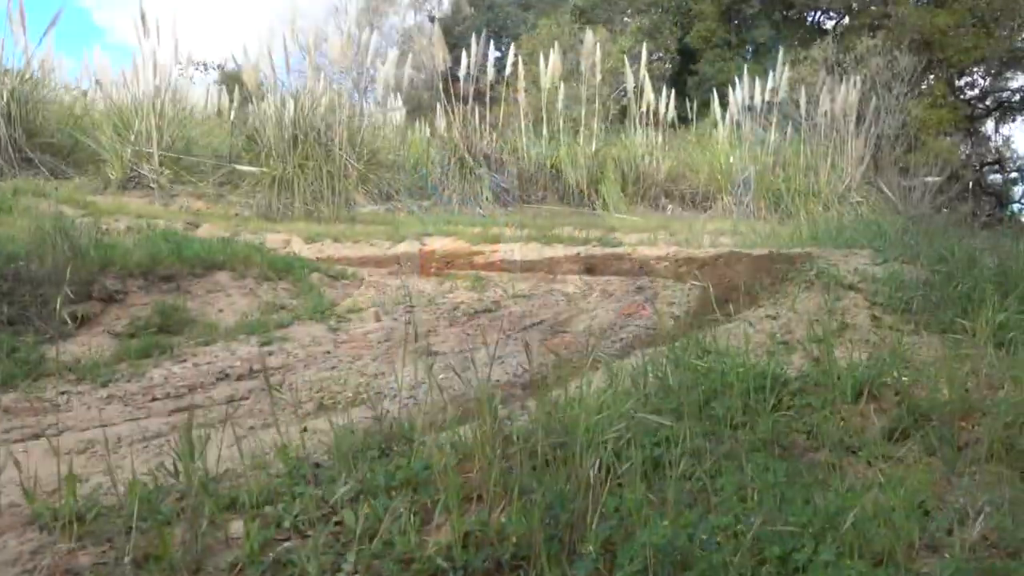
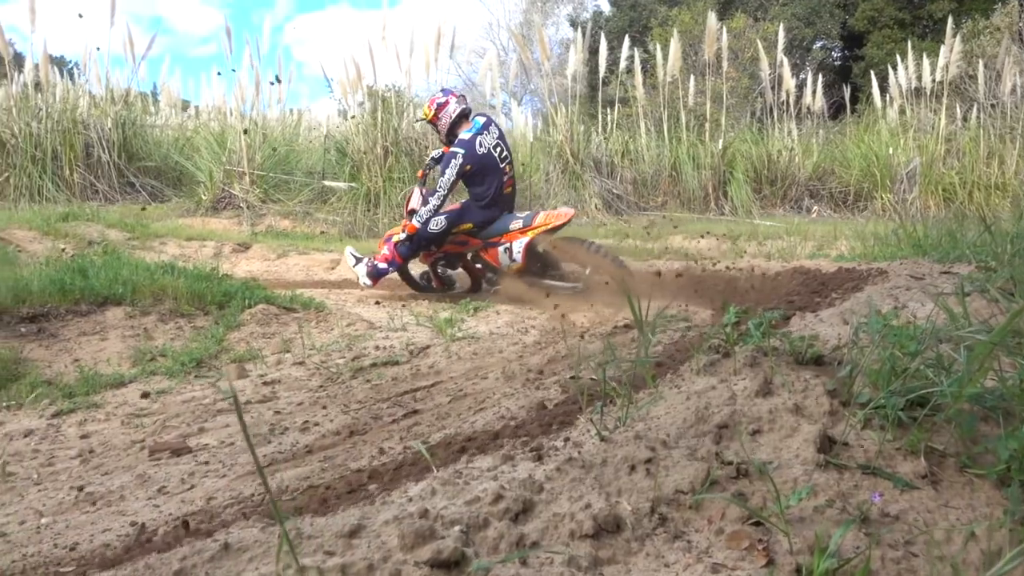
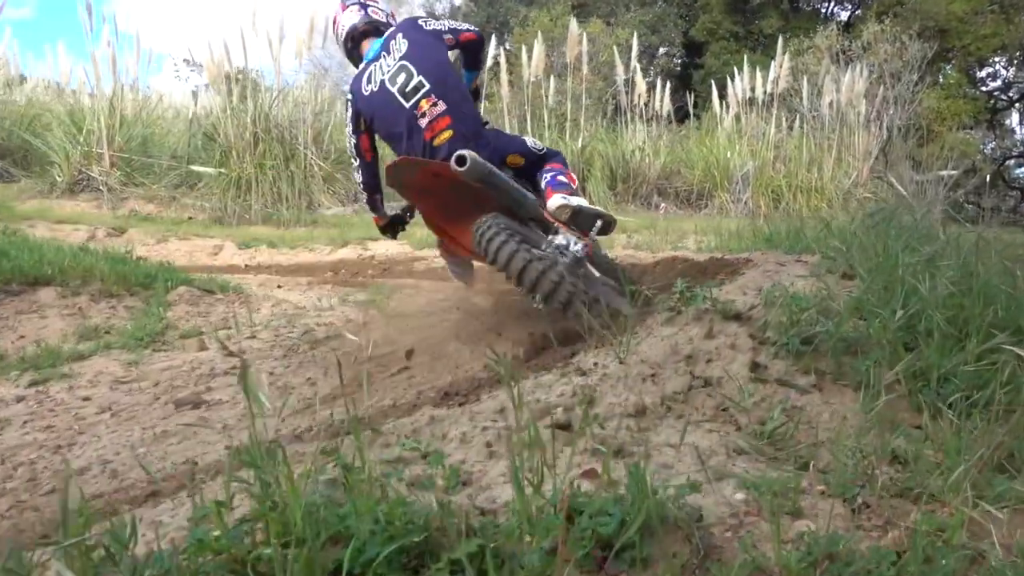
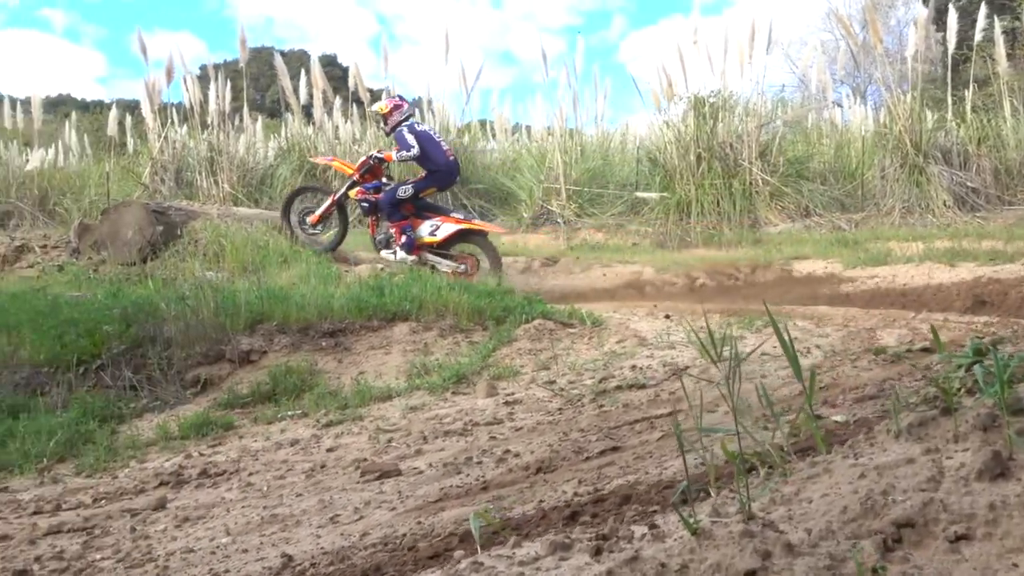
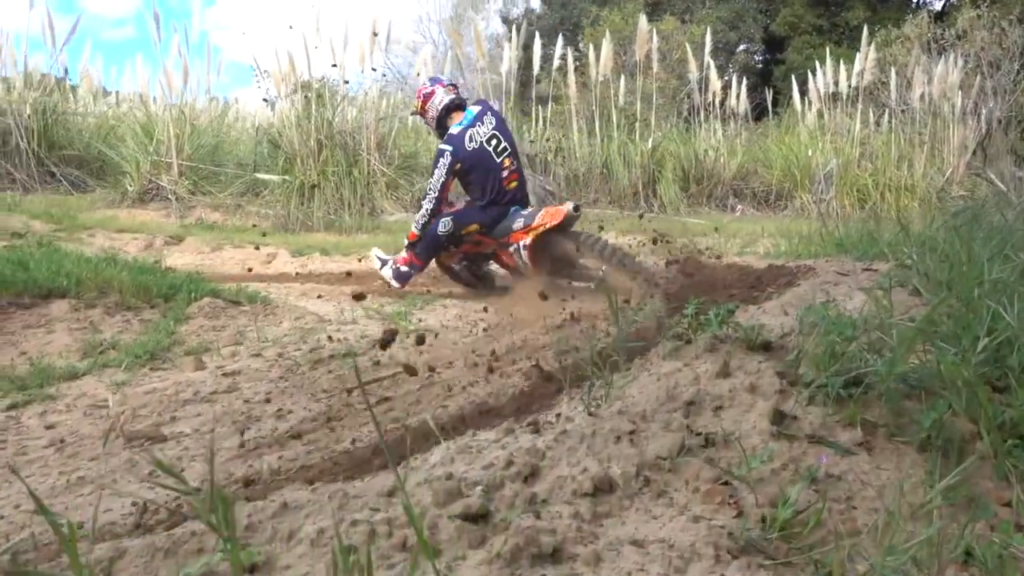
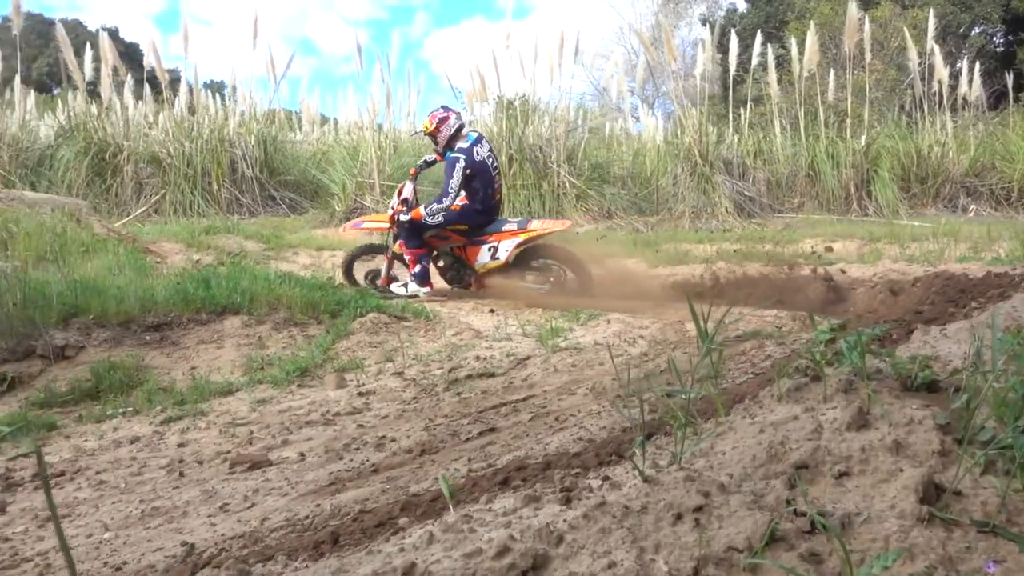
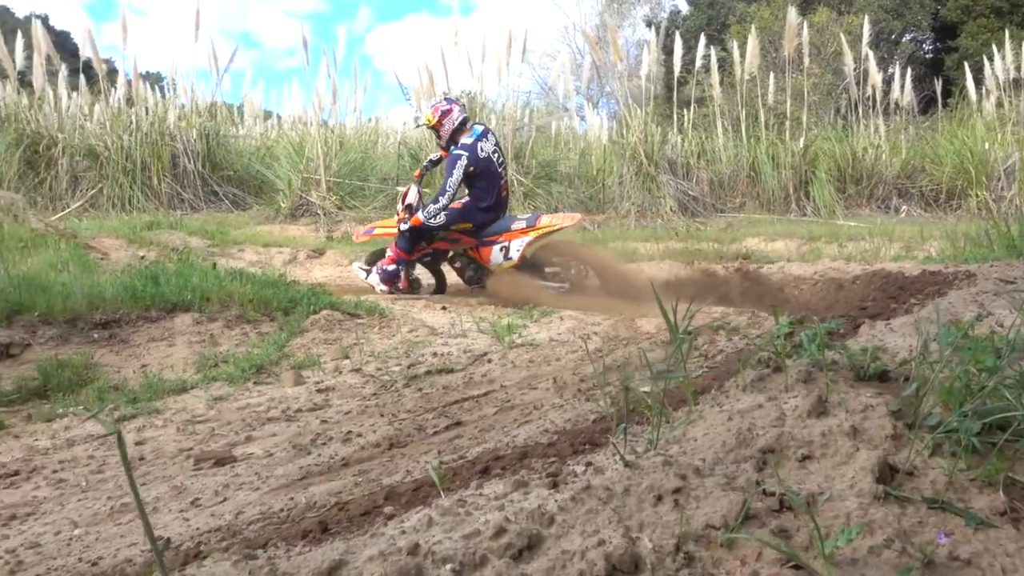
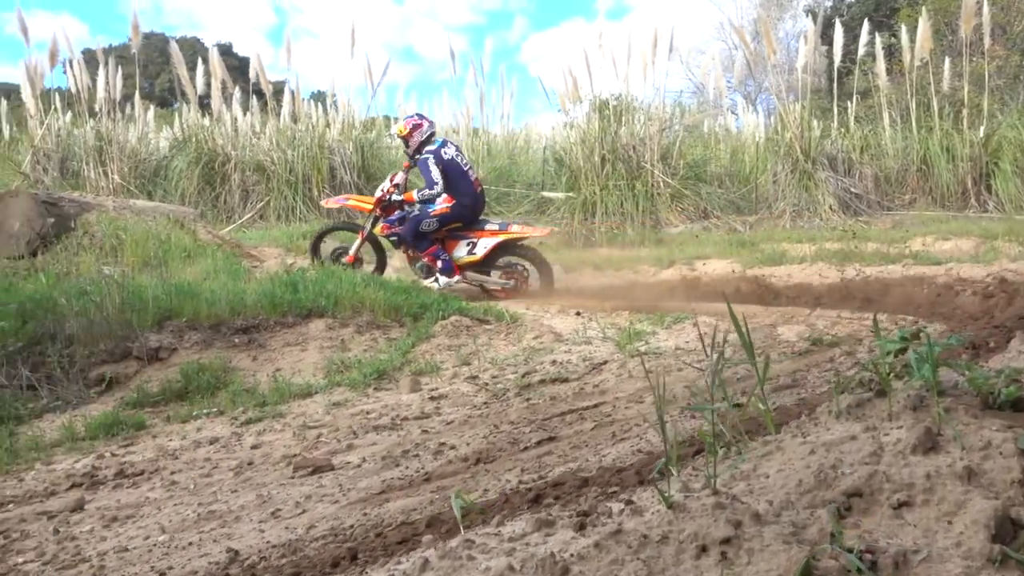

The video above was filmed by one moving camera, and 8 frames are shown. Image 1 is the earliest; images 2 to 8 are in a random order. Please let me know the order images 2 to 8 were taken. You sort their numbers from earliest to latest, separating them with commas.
3, 5, 2, 7, 6, 8, 4
